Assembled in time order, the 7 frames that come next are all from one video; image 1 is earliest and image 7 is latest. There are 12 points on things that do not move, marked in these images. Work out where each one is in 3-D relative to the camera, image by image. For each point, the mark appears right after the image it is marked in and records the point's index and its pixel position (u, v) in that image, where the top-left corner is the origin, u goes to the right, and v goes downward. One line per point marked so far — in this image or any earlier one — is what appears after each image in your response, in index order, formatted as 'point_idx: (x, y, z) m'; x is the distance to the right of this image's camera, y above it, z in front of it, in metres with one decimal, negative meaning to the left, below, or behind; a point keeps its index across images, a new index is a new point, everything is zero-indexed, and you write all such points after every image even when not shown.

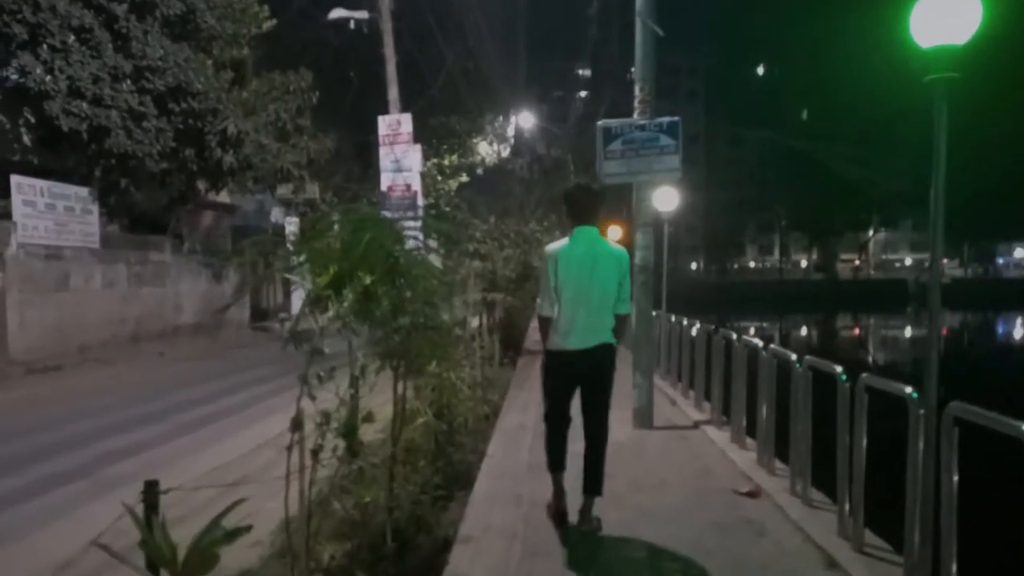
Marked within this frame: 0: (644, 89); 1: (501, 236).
0: (+1.6, +2.5, +10.2) m
1: (-0.2, +1.2, +19.1) m
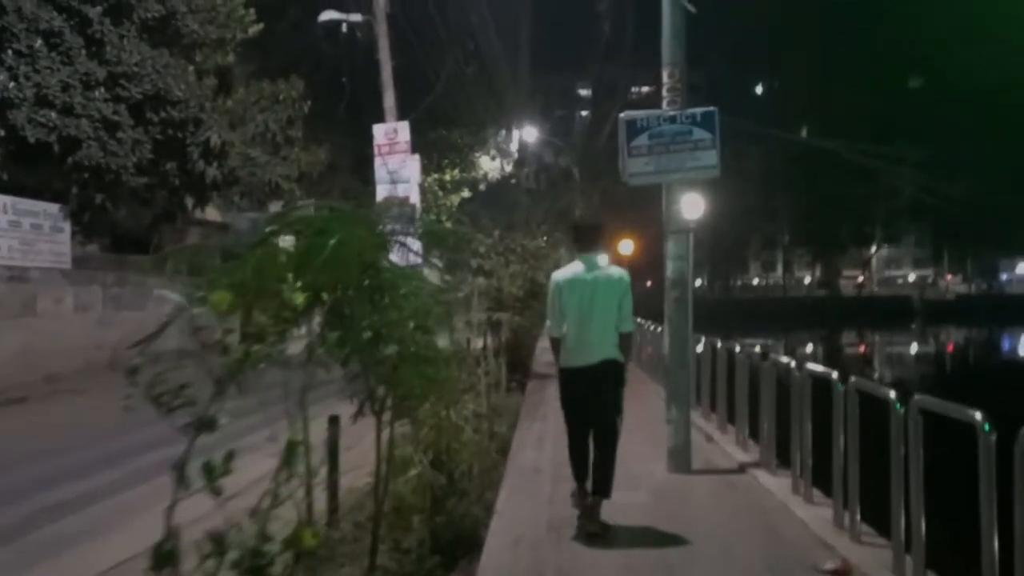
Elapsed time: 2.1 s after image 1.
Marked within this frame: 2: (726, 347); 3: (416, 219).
0: (+1.7, +2.3, +8.8) m
1: (-0.1, +0.8, +17.6) m
2: (+2.8, -0.8, +10.9) m
3: (-0.8, +0.6, +7.3) m
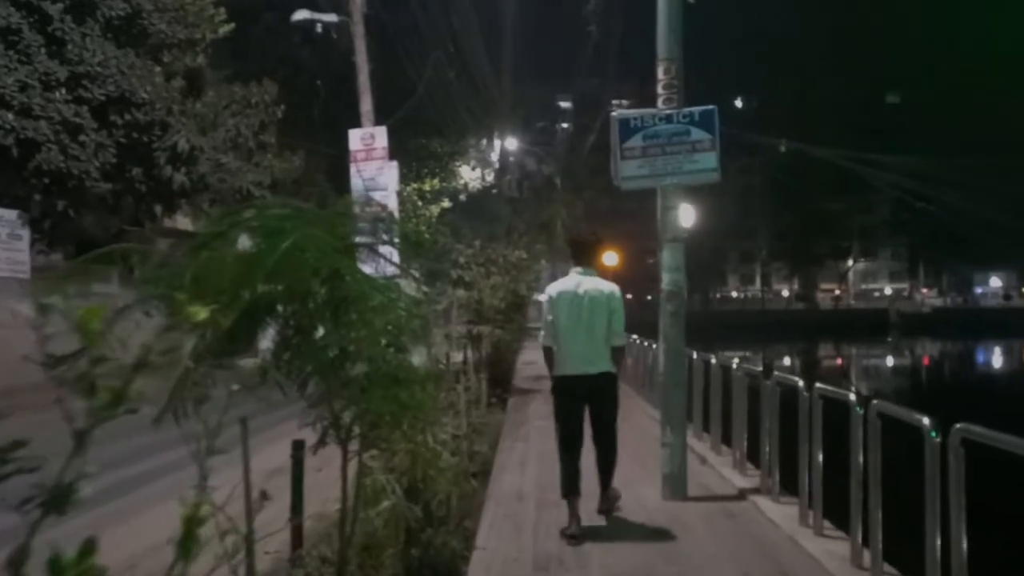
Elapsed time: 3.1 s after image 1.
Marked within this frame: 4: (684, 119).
0: (+1.6, +2.2, +8.2) m
1: (-0.5, +0.6, +17.0) m
2: (+2.6, -0.9, +10.2) m
3: (-1.0, +0.5, +6.6) m
4: (+1.7, +1.6, +8.0) m
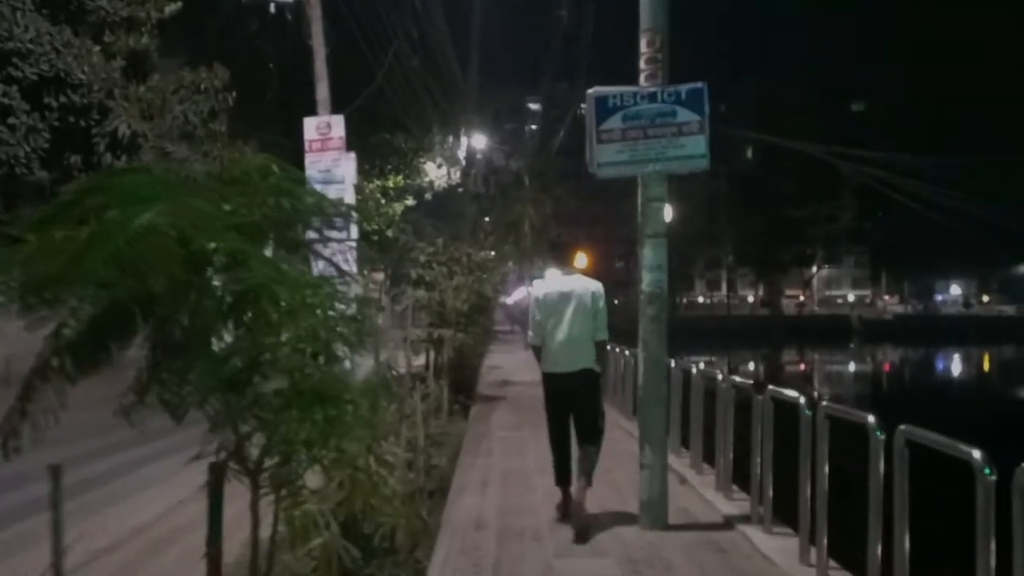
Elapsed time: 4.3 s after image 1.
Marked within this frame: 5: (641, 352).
0: (+1.3, +2.2, +7.2) m
1: (-1.2, +0.5, +15.9) m
2: (+2.2, -1.0, +9.3) m
3: (-1.2, +0.5, +5.5) m
4: (+1.3, +1.6, +7.1) m
5: (+1.1, -0.6, +7.4) m
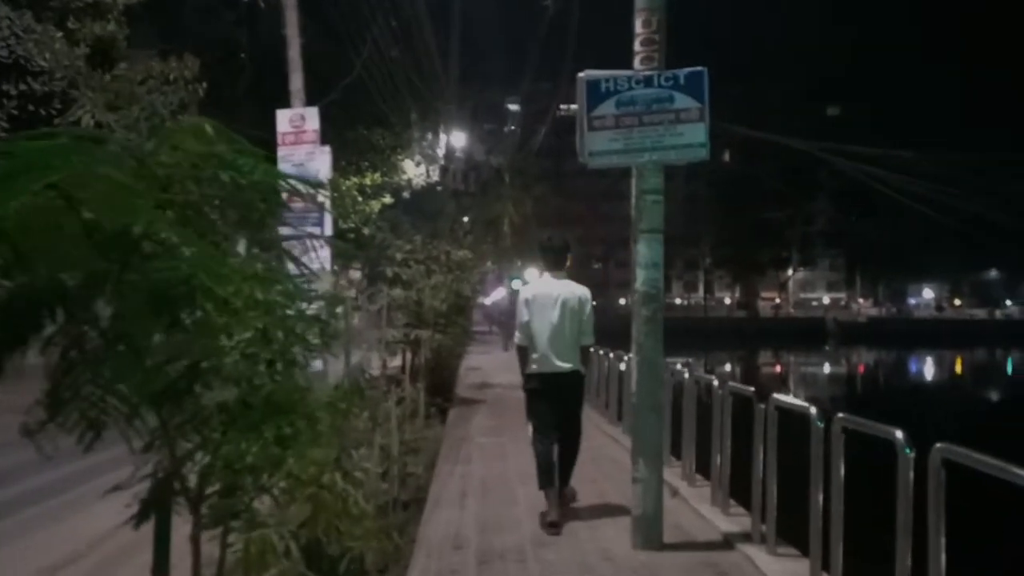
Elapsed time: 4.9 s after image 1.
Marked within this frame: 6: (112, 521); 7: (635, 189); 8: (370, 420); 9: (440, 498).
0: (+1.1, +2.2, +6.7) m
1: (-1.6, +0.5, +15.3) m
2: (+2.0, -1.0, +8.8) m
3: (-1.3, +0.5, +4.9) m
4: (+1.2, +1.6, +6.5) m
5: (+1.0, -0.6, +6.8) m
6: (-4.9, -2.8, +10.2) m
7: (+1.0, +0.8, +6.7) m
8: (-1.4, -1.3, +8.2) m
9: (-0.8, -2.3, +9.1) m
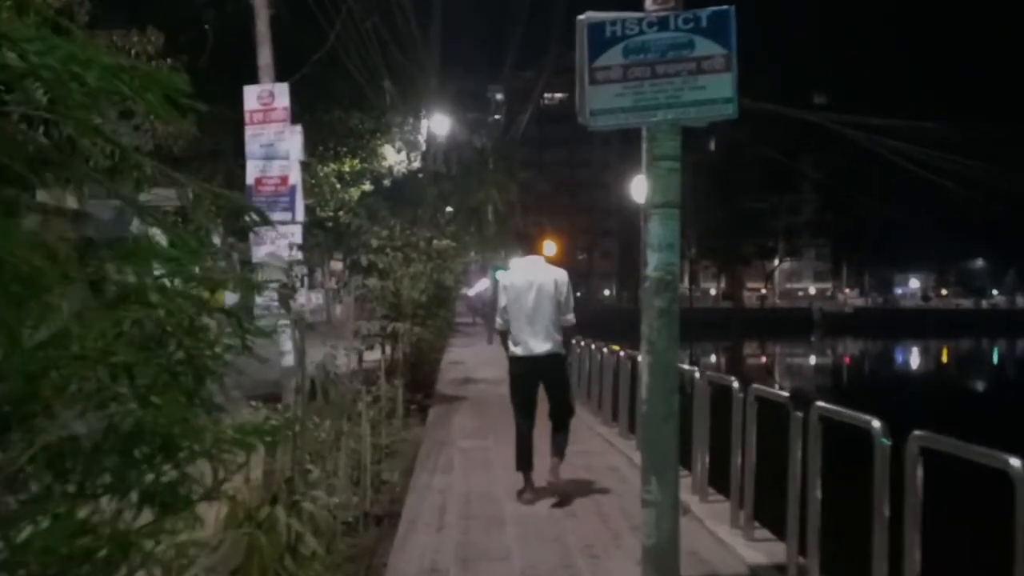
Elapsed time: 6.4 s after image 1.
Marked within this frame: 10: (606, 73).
0: (+1.0, +2.3, +5.6) m
1: (-1.8, +0.7, +14.2) m
2: (+1.8, -0.8, +7.7) m
3: (-1.4, +0.6, +3.8) m
4: (+1.1, +1.7, +5.4) m
5: (+0.9, -0.5, +5.7) m
6: (-5.0, -2.7, +9.0) m
7: (+0.9, +0.9, +5.6) m
8: (-1.5, -1.2, +7.1) m
9: (-0.9, -2.2, +8.0) m
10: (+0.6, +1.4, +5.5) m
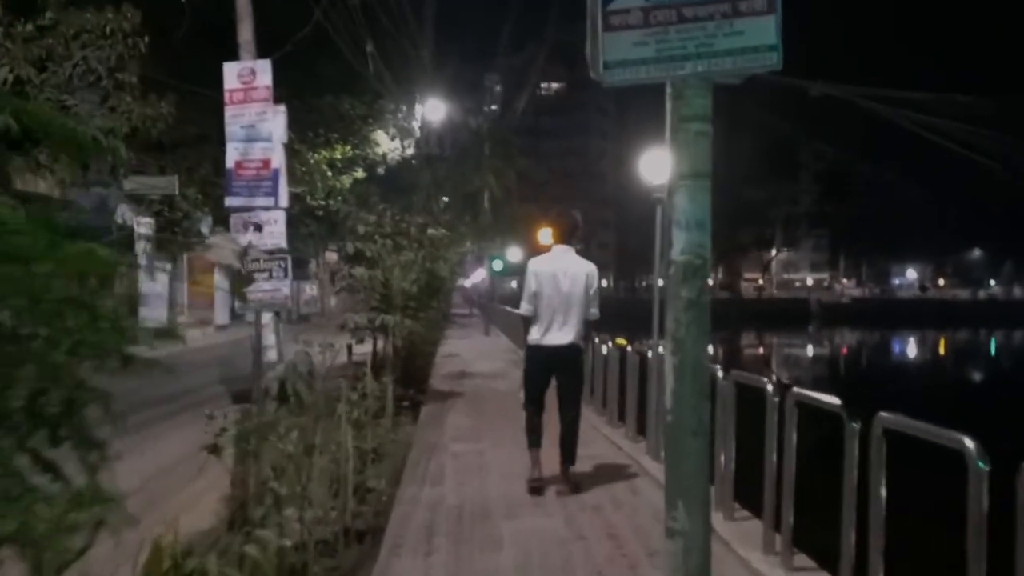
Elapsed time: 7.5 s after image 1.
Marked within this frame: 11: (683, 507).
0: (+1.0, +2.3, +4.6) m
1: (-1.8, +0.9, +13.3) m
2: (+1.8, -0.7, +6.8) m
3: (-1.4, +0.7, +2.9) m
4: (+1.1, +1.8, +4.5) m
5: (+0.9, -0.4, +4.8) m
6: (-5.0, -2.6, +8.1) m
7: (+0.9, +1.0, +4.6) m
8: (-1.5, -1.1, +6.2) m
9: (-1.0, -2.1, +7.1) m
10: (+0.6, +1.5, +4.5) m
11: (+1.0, -1.2, +4.6) m
